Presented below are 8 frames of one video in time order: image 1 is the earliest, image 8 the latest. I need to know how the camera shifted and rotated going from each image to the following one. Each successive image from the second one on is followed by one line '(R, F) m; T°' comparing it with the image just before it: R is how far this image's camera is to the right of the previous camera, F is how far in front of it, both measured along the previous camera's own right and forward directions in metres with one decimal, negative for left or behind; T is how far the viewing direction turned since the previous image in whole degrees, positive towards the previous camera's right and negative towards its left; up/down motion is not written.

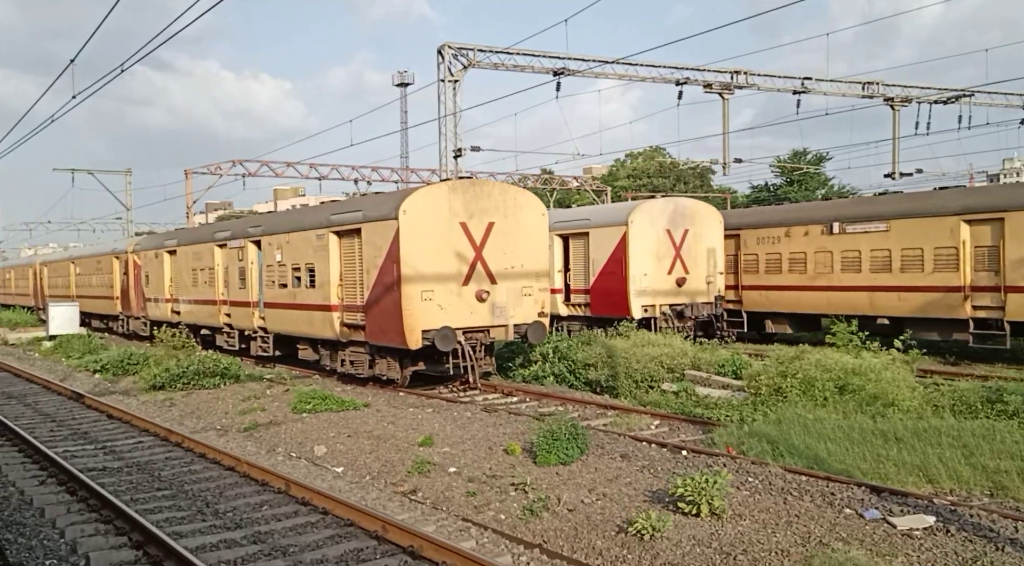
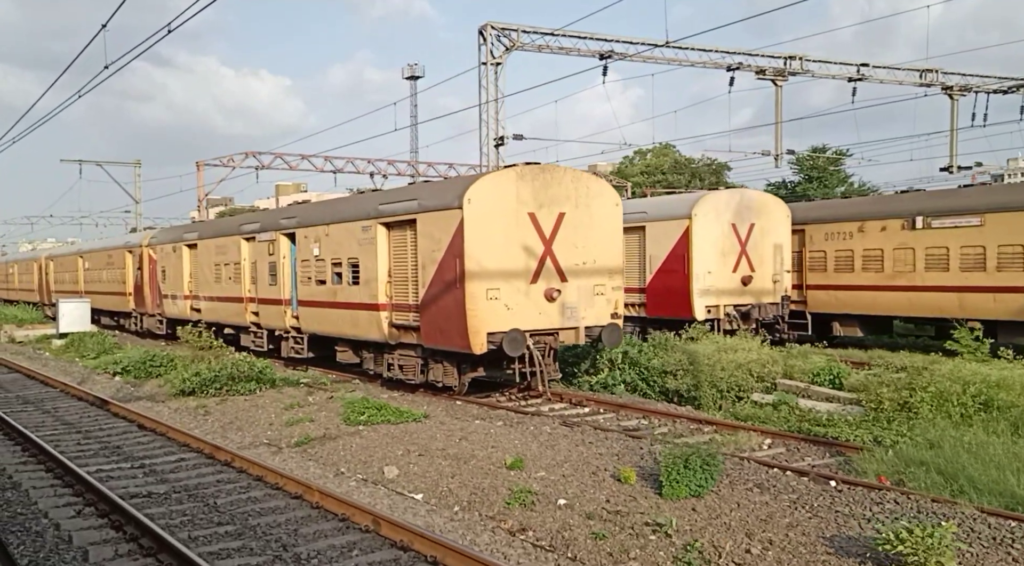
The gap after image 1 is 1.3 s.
(-1.0, +1.3) m; 0°
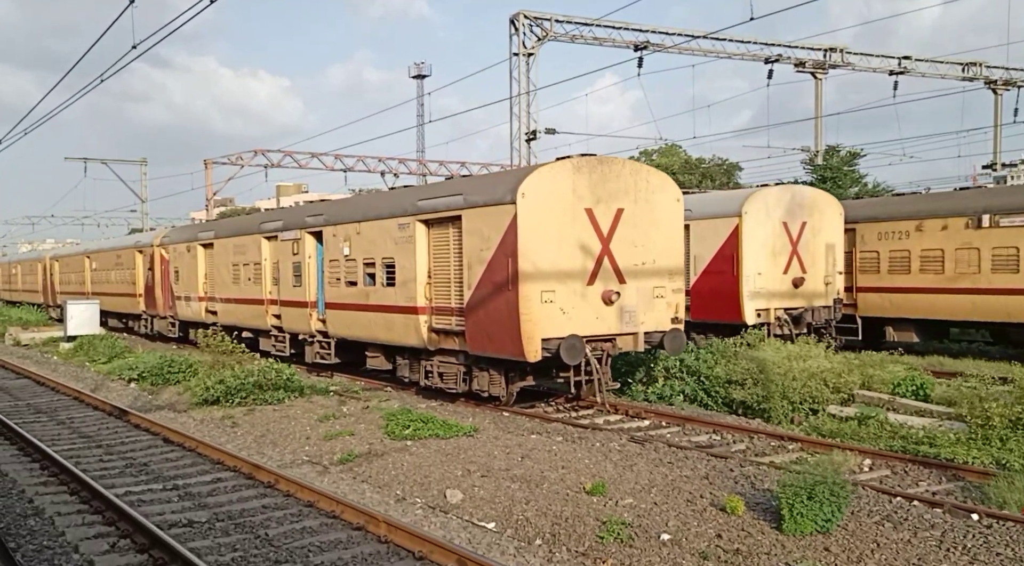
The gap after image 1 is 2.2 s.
(-0.7, +0.9) m; 0°
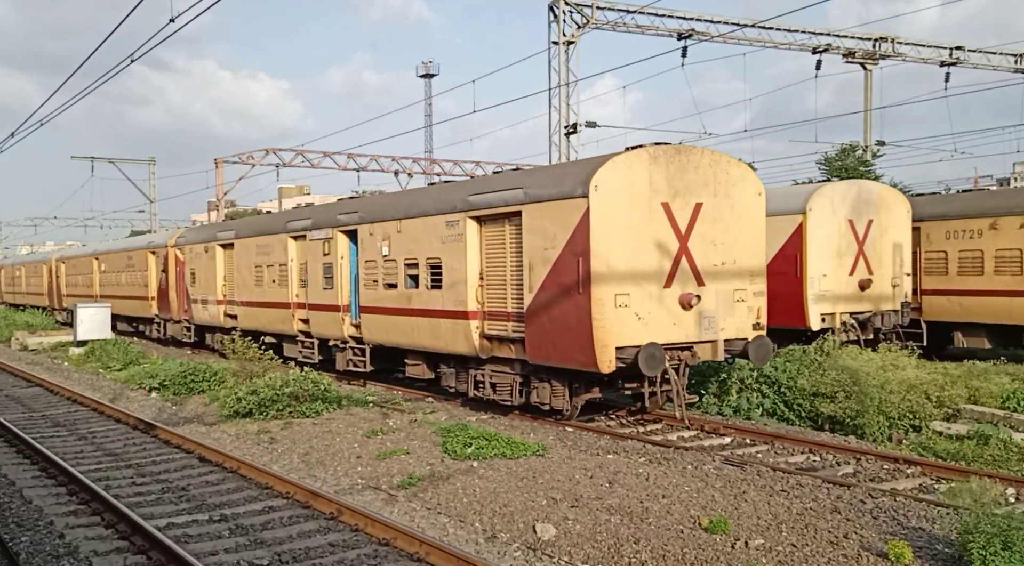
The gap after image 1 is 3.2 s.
(-0.8, +1.0) m; 0°
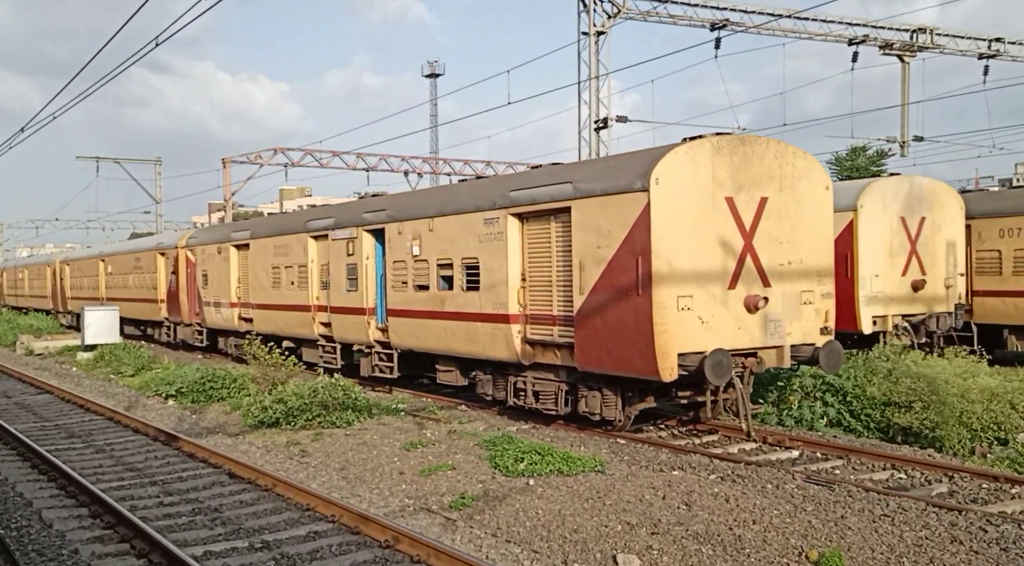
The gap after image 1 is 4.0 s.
(-0.5, +0.7) m; 0°
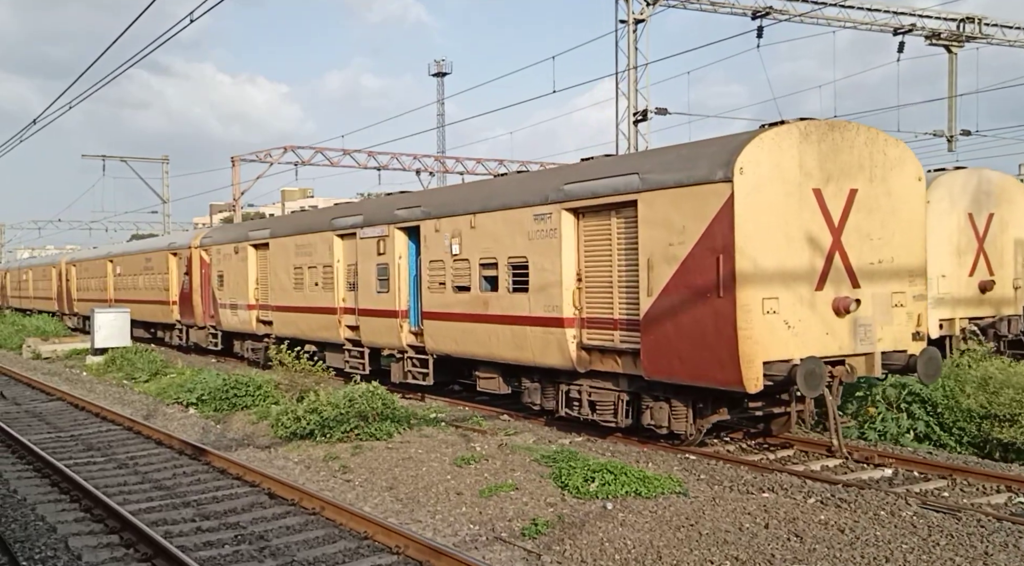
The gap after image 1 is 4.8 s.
(-0.6, +0.9) m; 0°
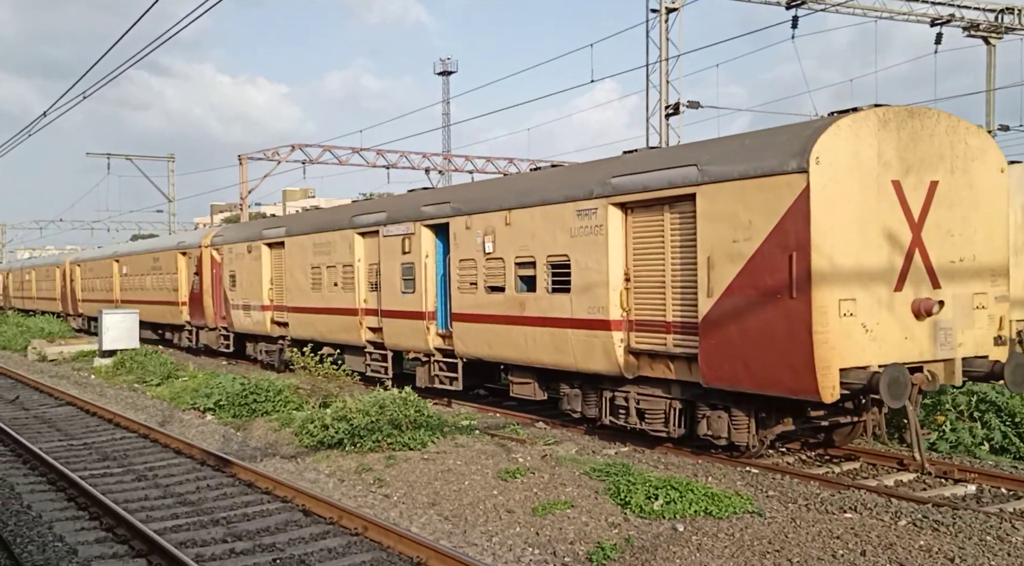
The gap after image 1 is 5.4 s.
(-0.5, +0.7) m; 0°
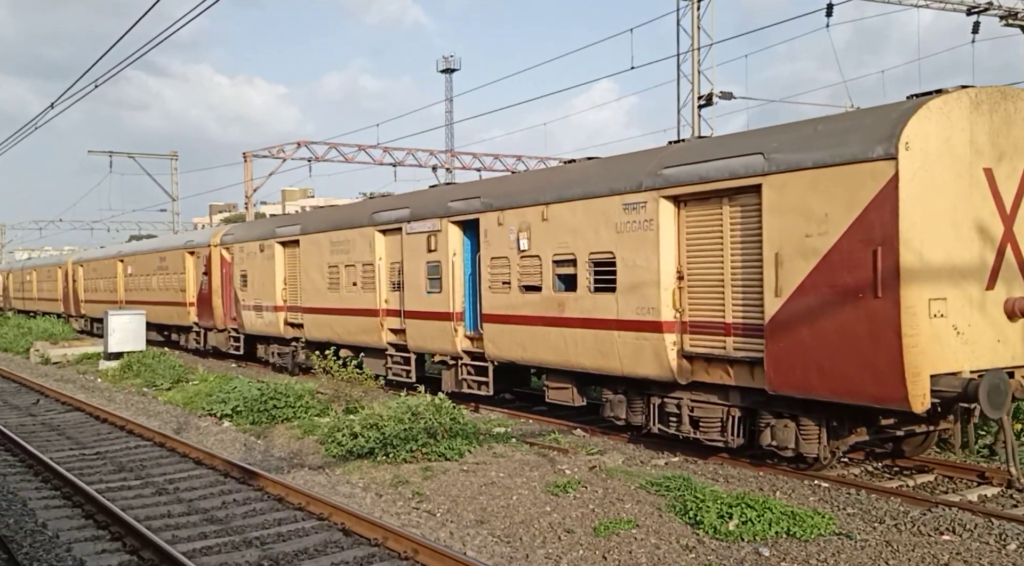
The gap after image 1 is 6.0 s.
(-0.5, +0.7) m; 0°
